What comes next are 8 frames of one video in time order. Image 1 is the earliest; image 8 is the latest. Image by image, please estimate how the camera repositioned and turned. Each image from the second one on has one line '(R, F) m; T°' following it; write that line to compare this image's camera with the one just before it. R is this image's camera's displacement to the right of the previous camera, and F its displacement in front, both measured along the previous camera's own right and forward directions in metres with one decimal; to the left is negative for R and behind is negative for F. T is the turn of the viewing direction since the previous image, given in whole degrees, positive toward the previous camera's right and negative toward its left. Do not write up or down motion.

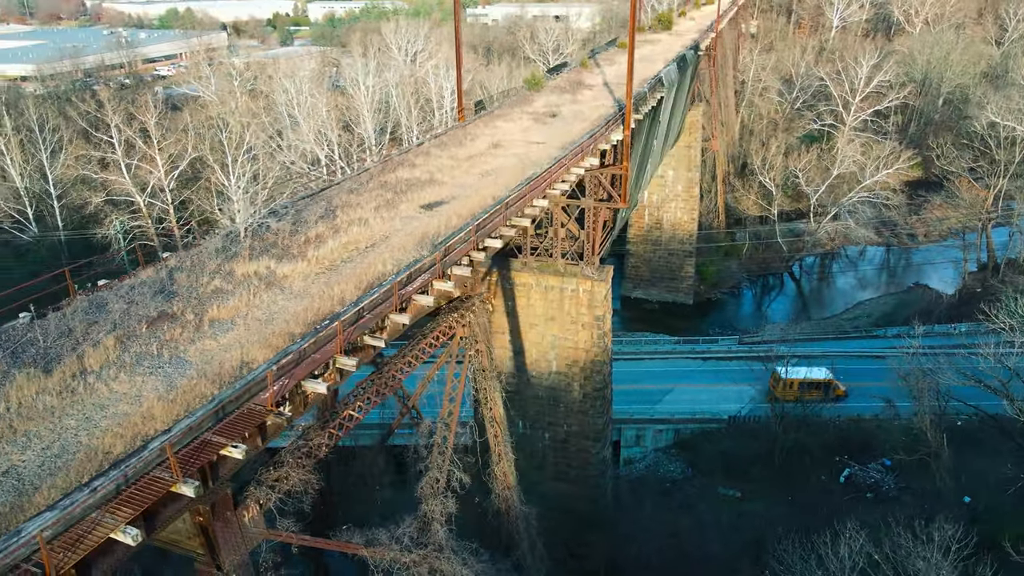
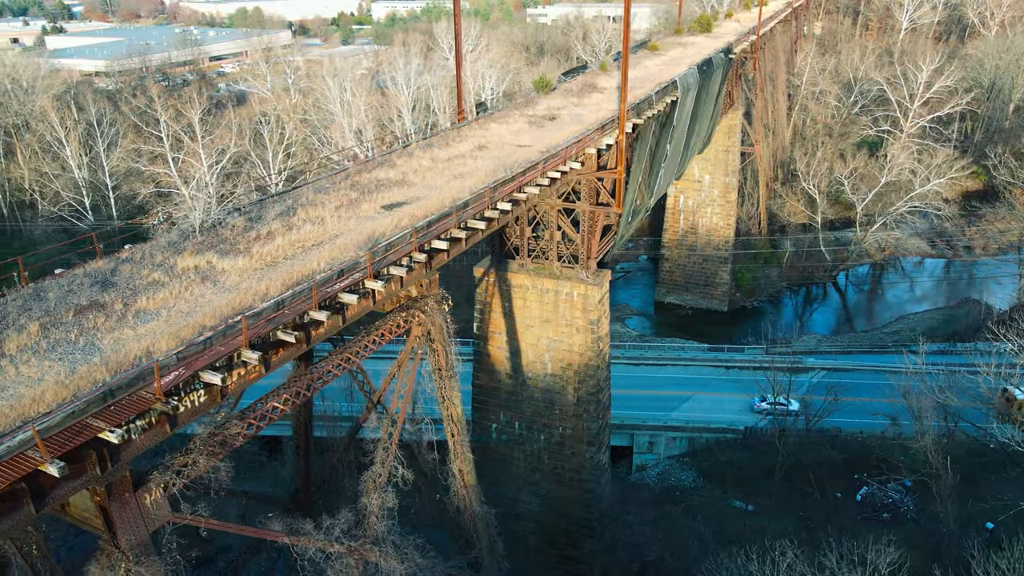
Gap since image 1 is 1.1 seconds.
(+1.2, 0.0) m; -4°
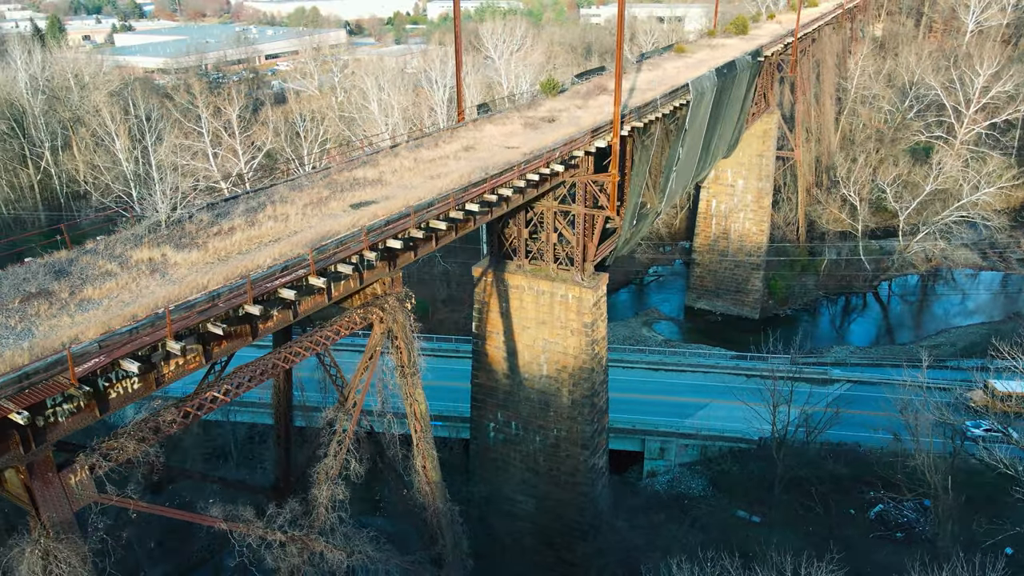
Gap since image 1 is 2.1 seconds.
(+1.1, 0.0) m; -4°
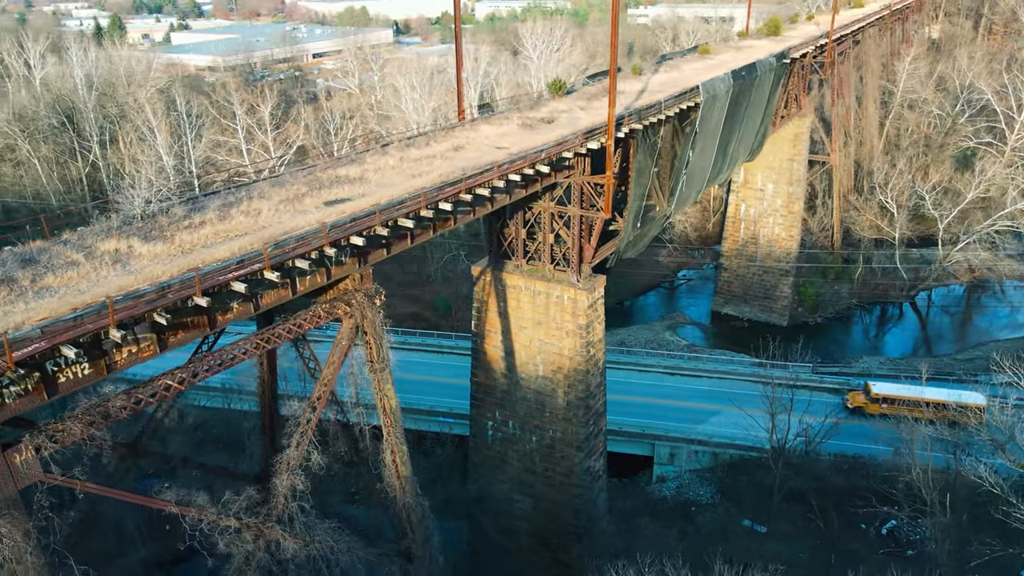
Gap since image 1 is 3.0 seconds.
(+0.9, 0.0) m; -3°
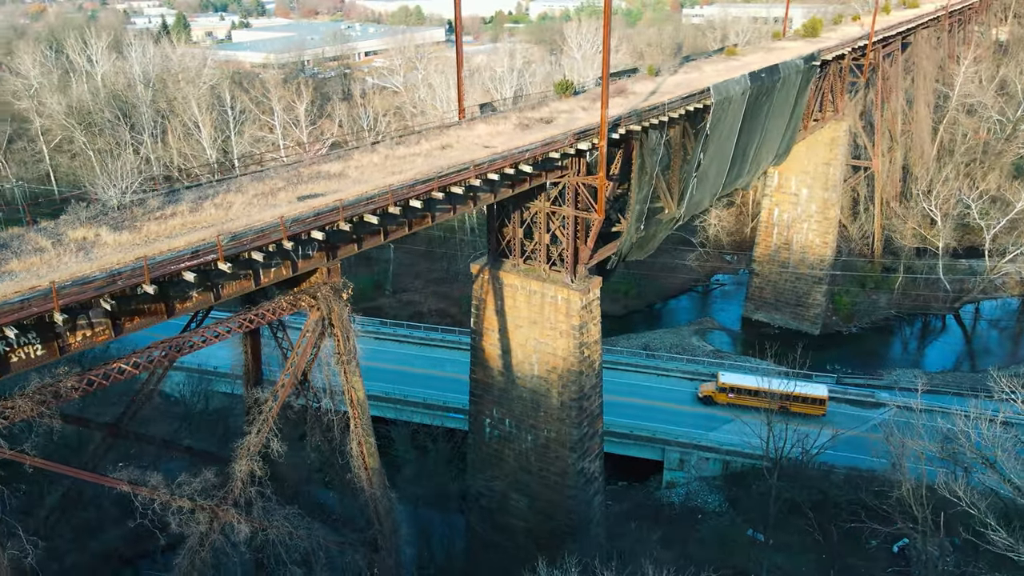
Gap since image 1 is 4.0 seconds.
(+1.1, 0.0) m; -4°
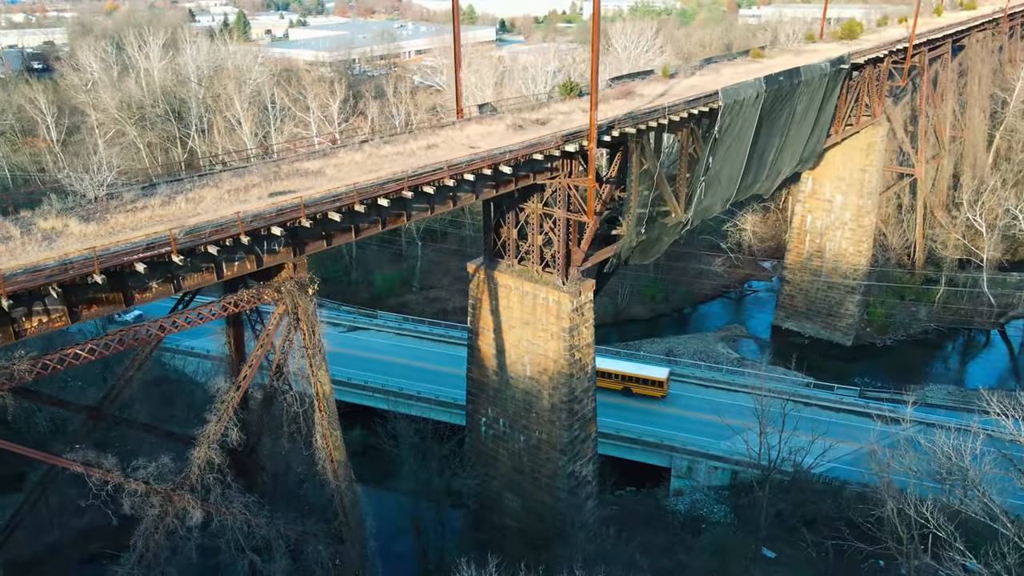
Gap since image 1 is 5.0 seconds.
(+1.1, 0.0) m; -4°
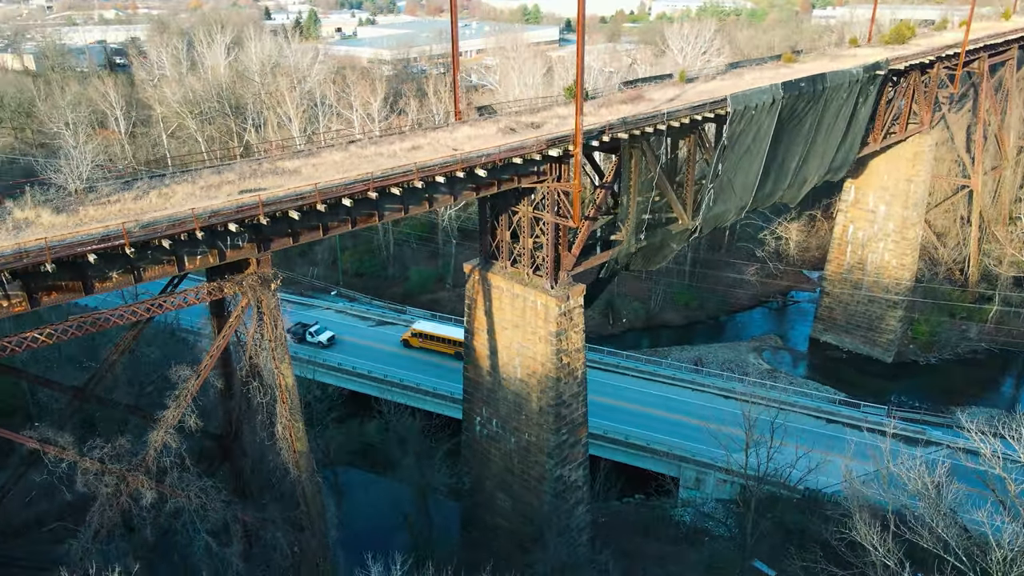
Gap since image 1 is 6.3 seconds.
(+1.4, 0.0) m; -5°
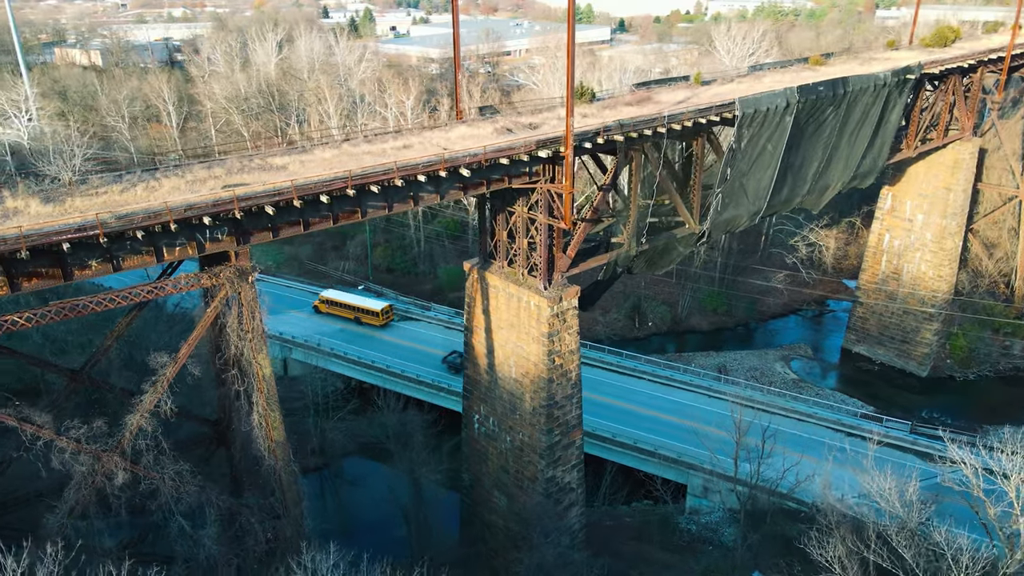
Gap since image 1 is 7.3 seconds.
(+1.1, 0.0) m; -4°
